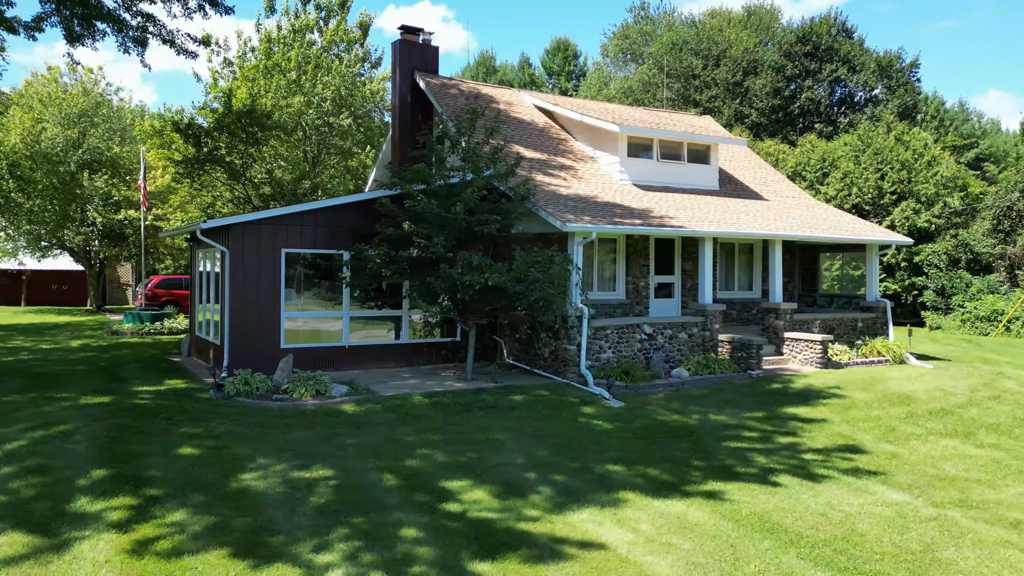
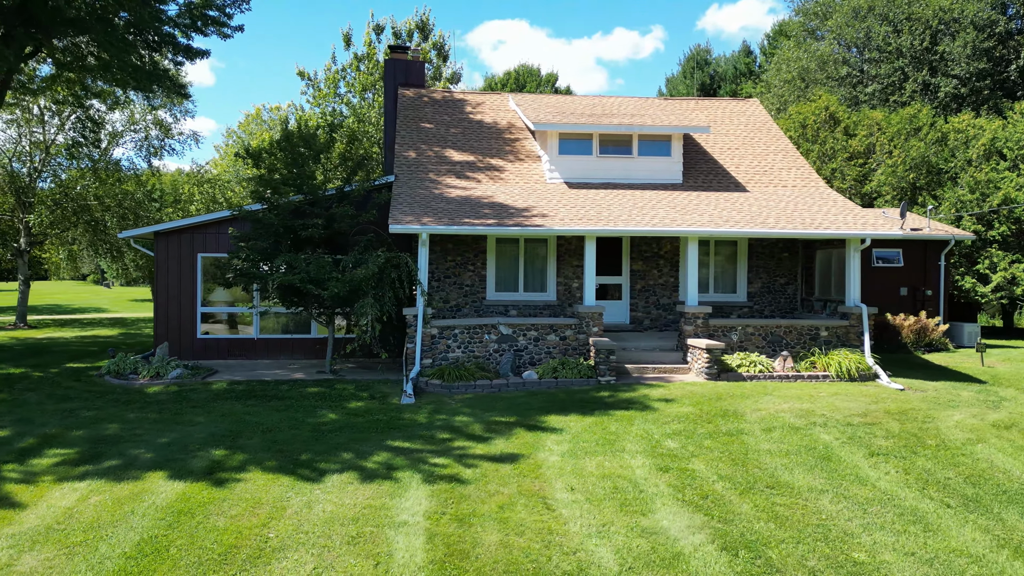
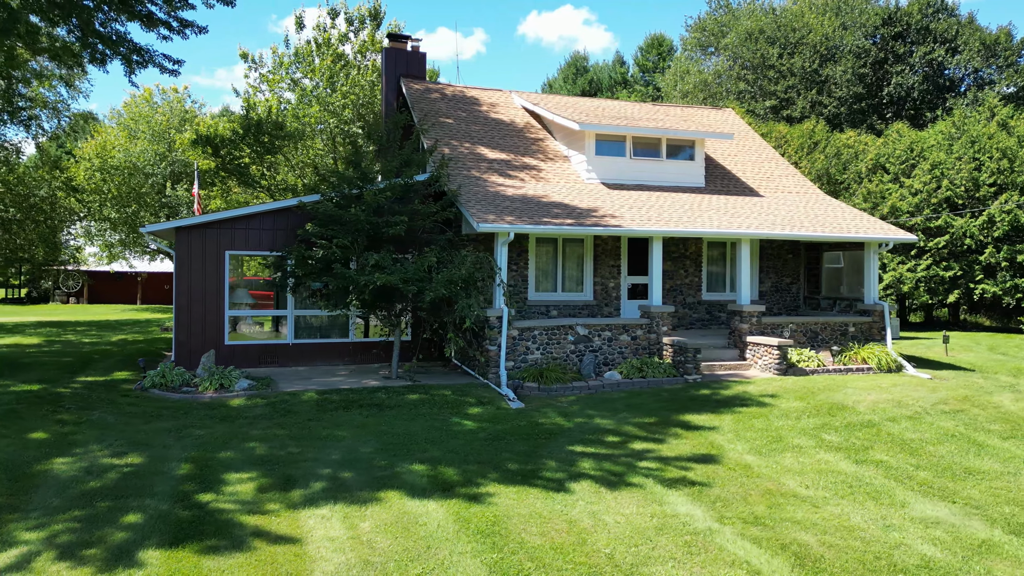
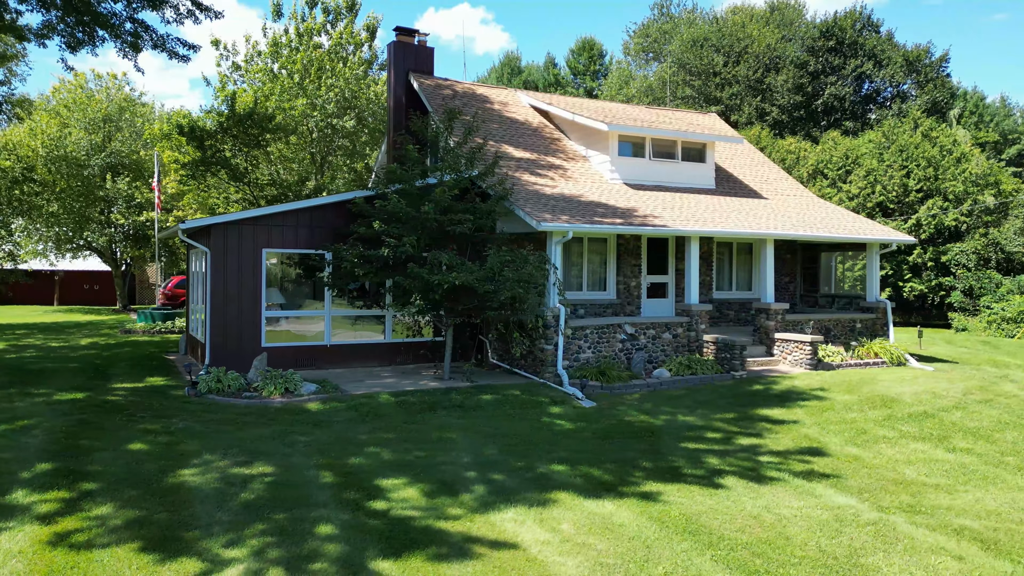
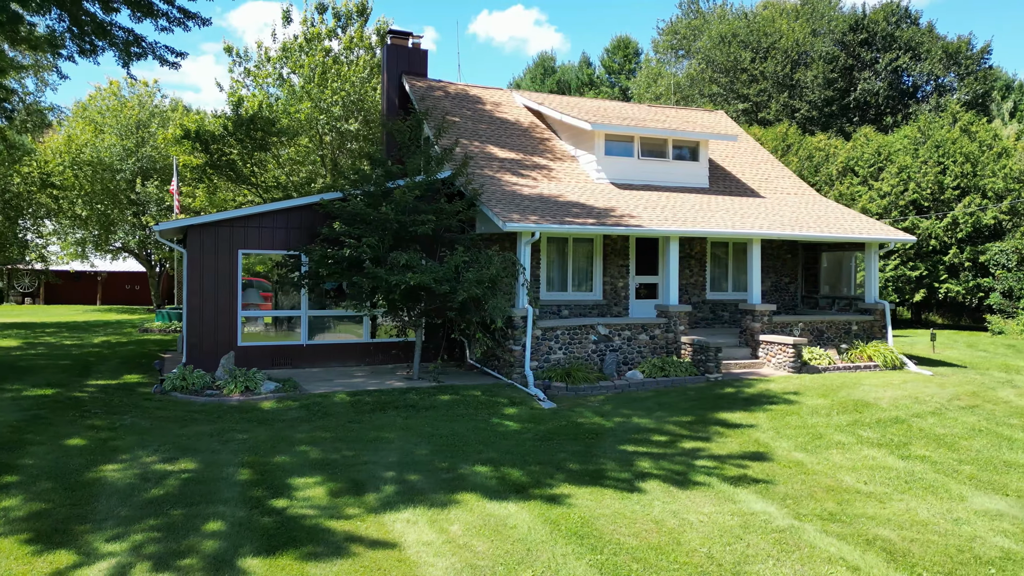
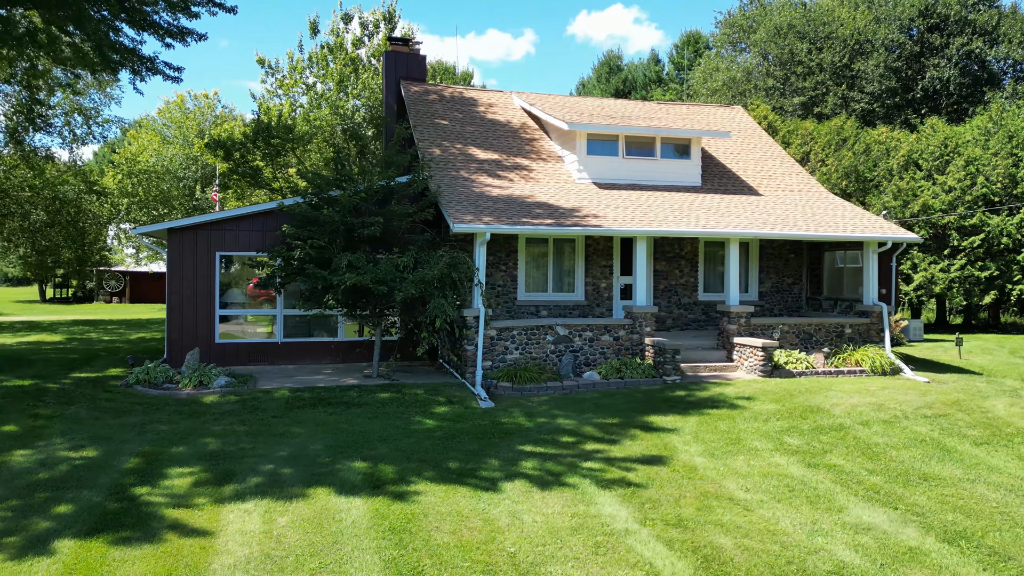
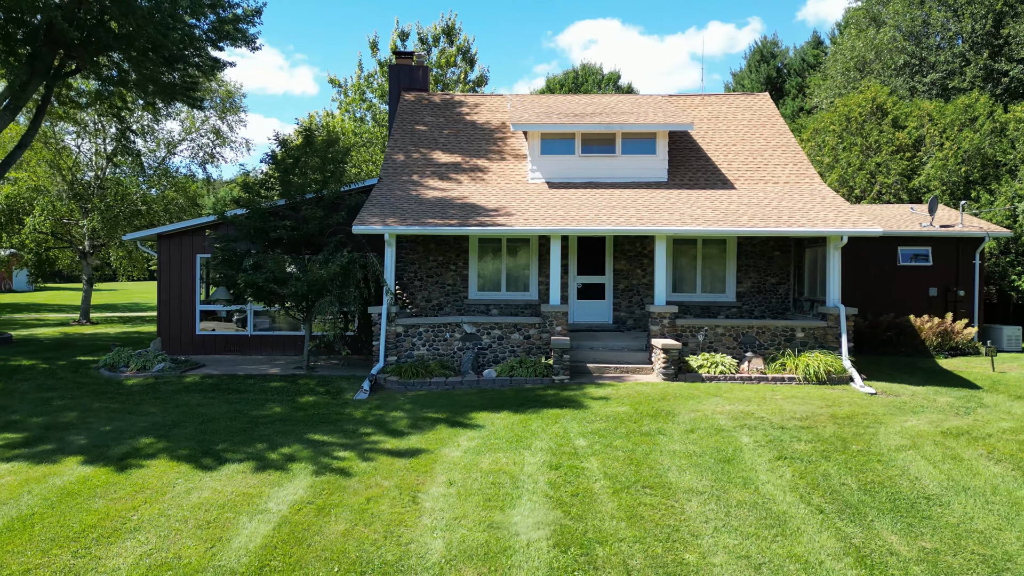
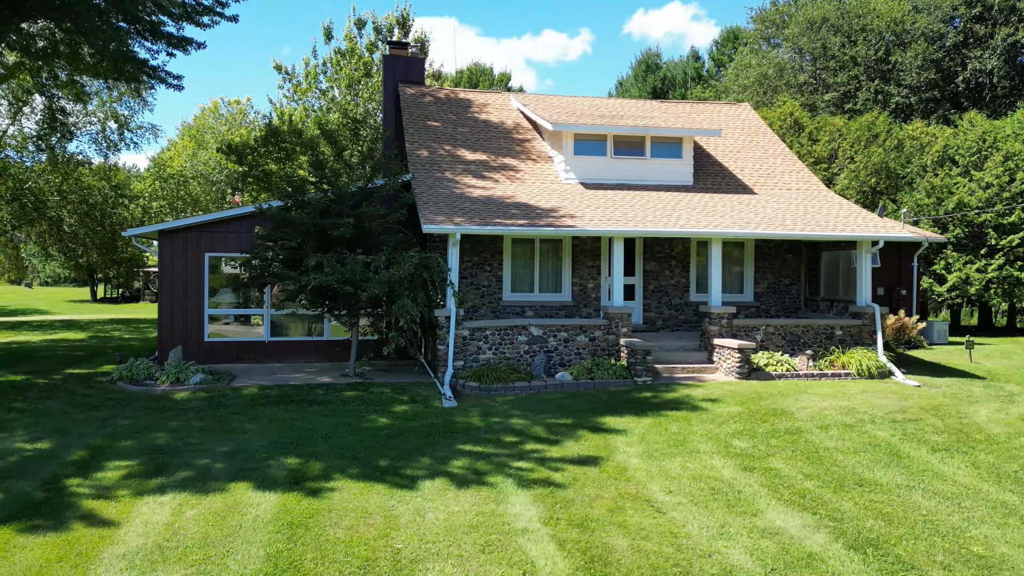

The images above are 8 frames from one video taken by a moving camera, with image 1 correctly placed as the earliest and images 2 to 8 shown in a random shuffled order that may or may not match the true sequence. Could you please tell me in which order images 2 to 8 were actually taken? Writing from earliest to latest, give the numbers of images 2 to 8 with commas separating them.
4, 5, 3, 6, 8, 2, 7
